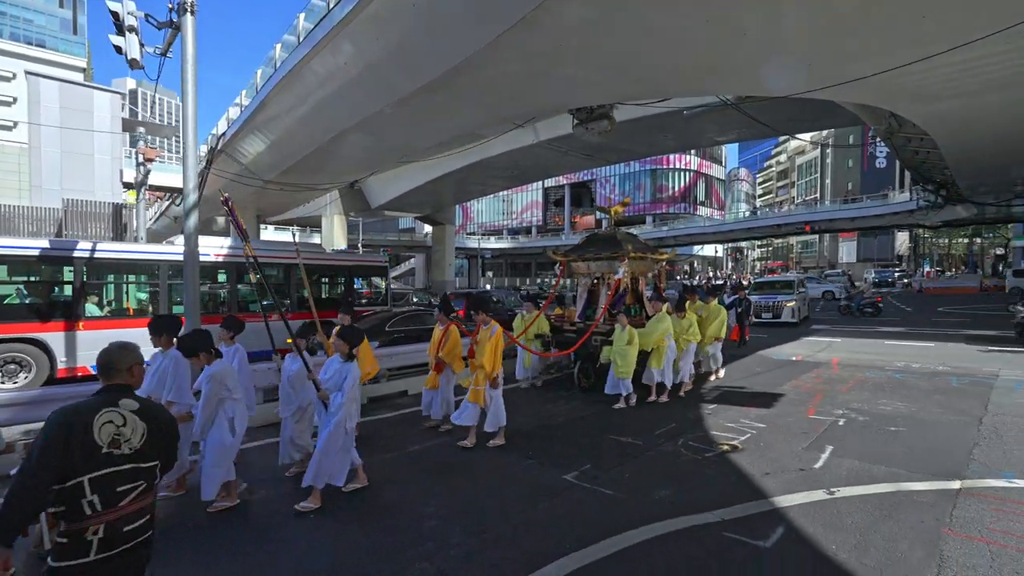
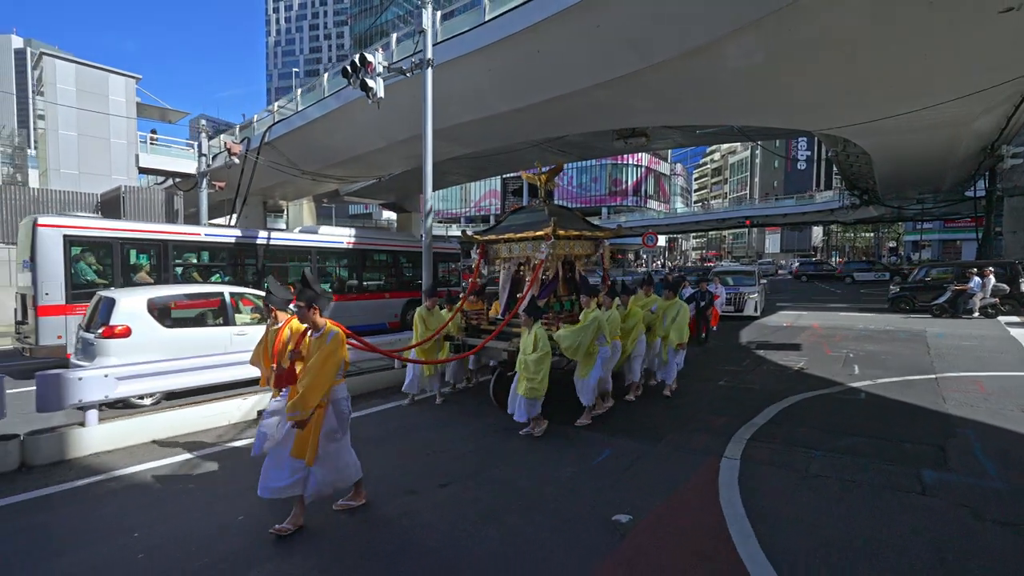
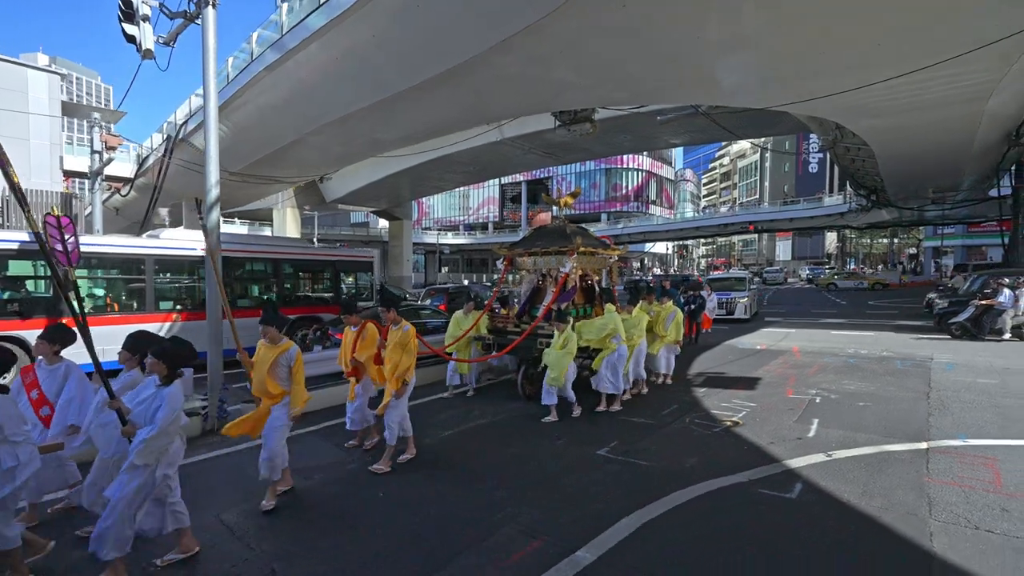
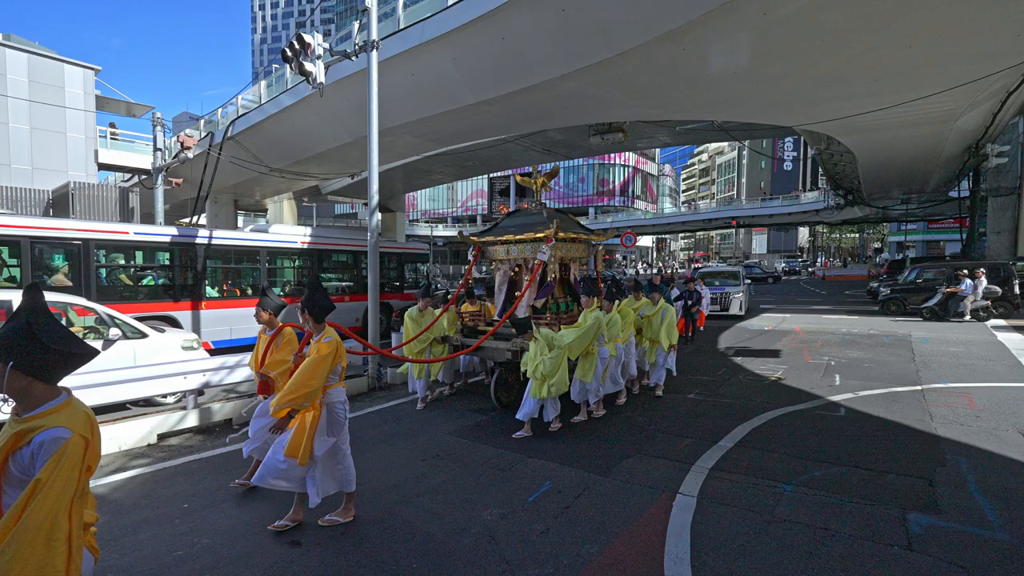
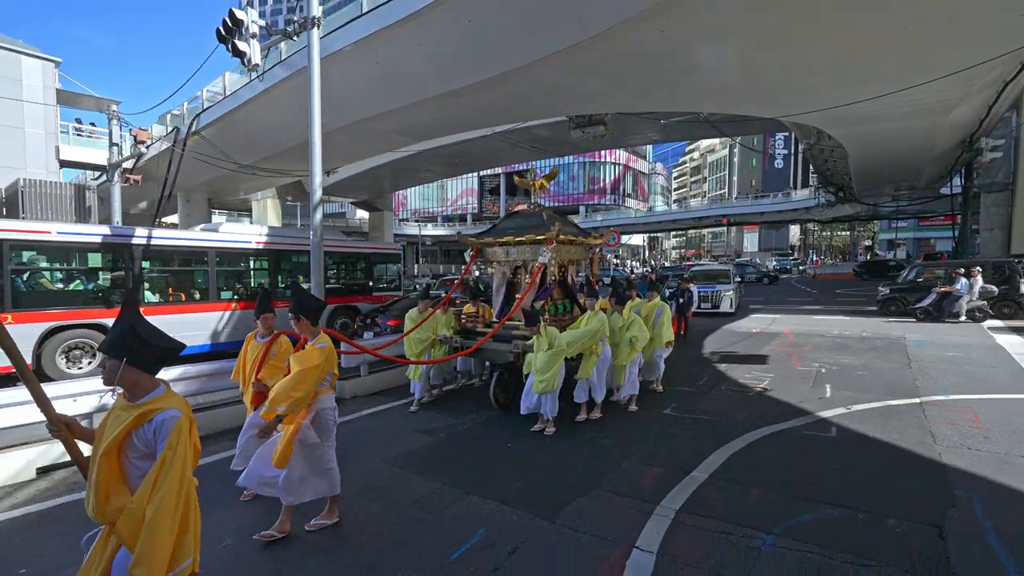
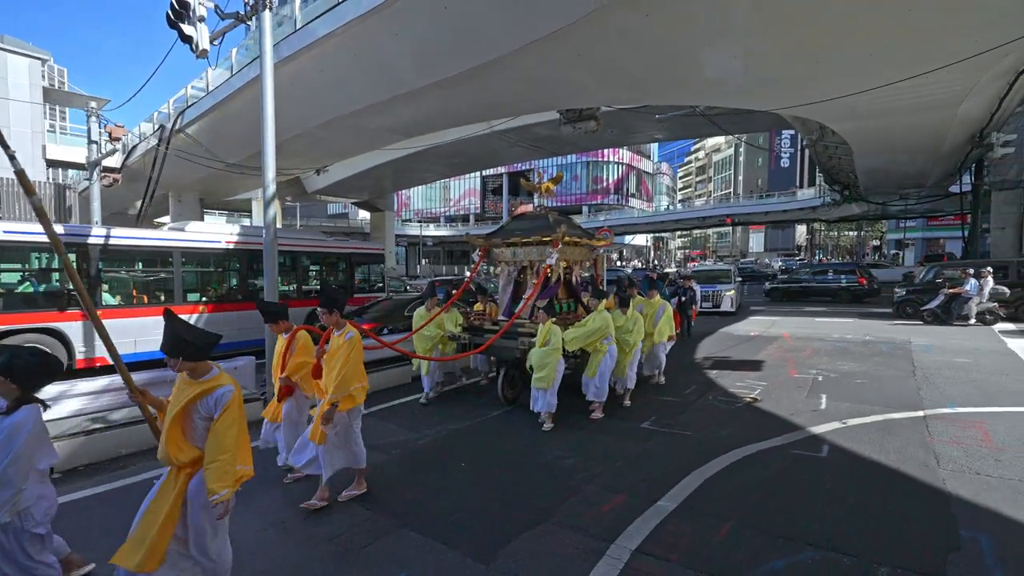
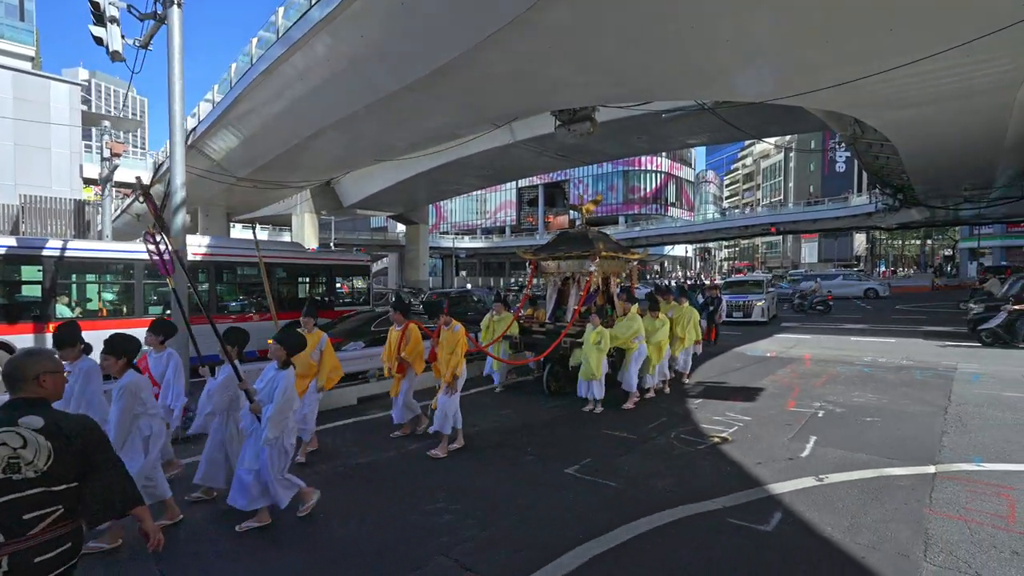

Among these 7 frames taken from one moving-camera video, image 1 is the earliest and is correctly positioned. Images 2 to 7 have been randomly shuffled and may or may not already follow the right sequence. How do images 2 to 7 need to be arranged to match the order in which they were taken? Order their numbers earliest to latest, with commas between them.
7, 3, 6, 5, 4, 2
